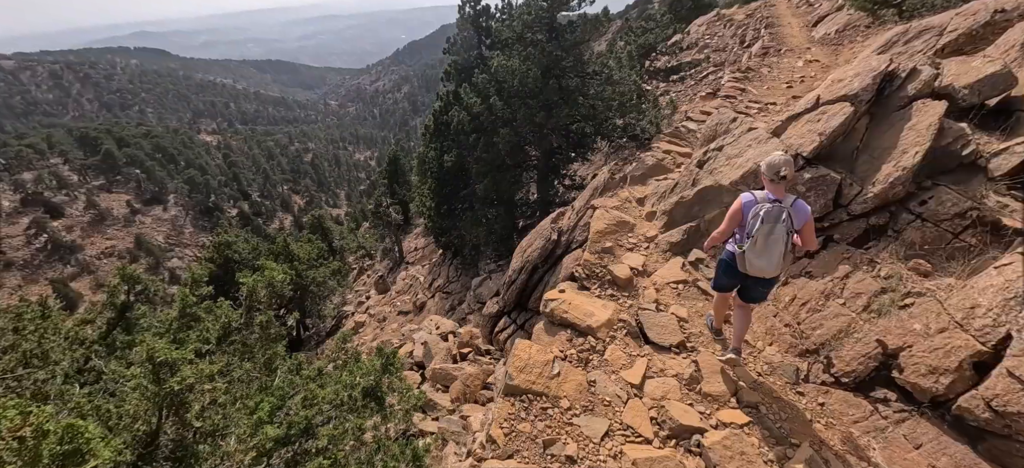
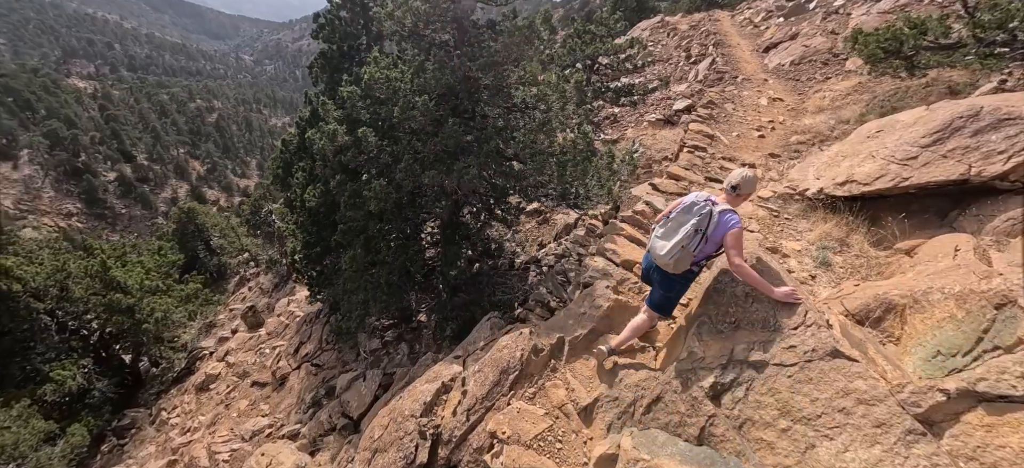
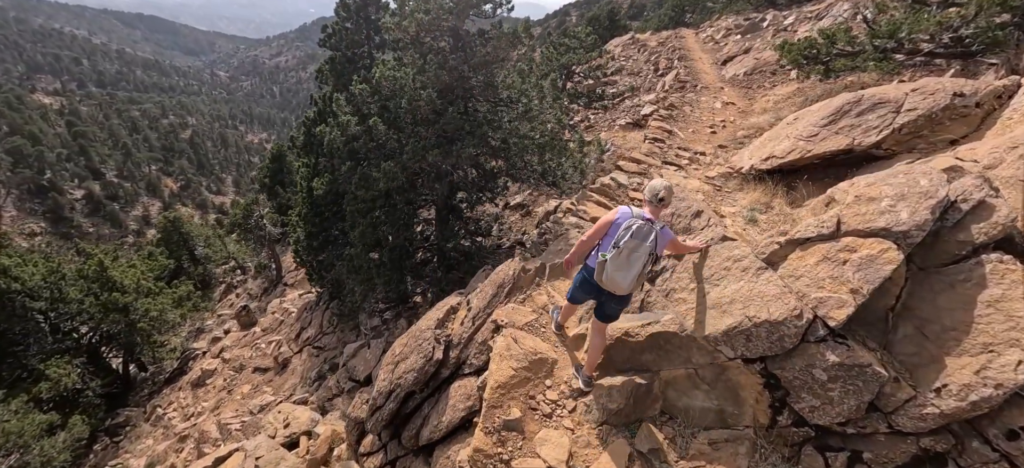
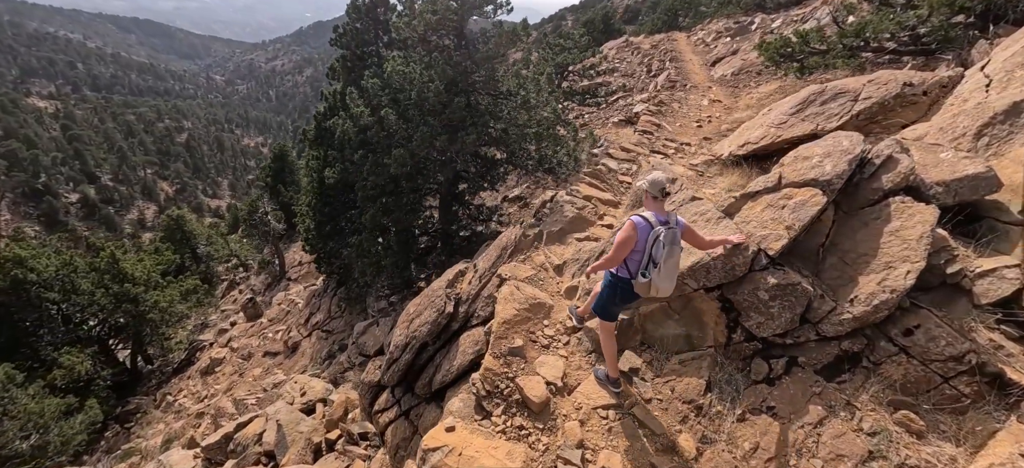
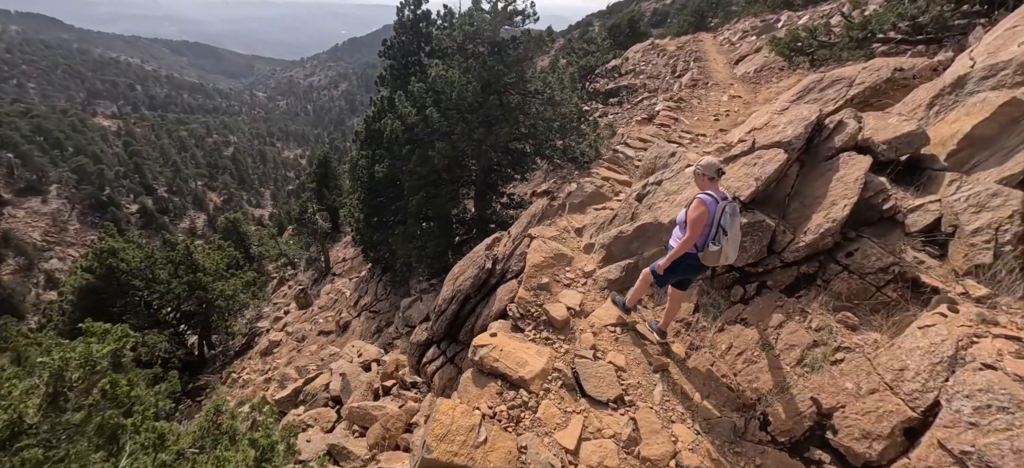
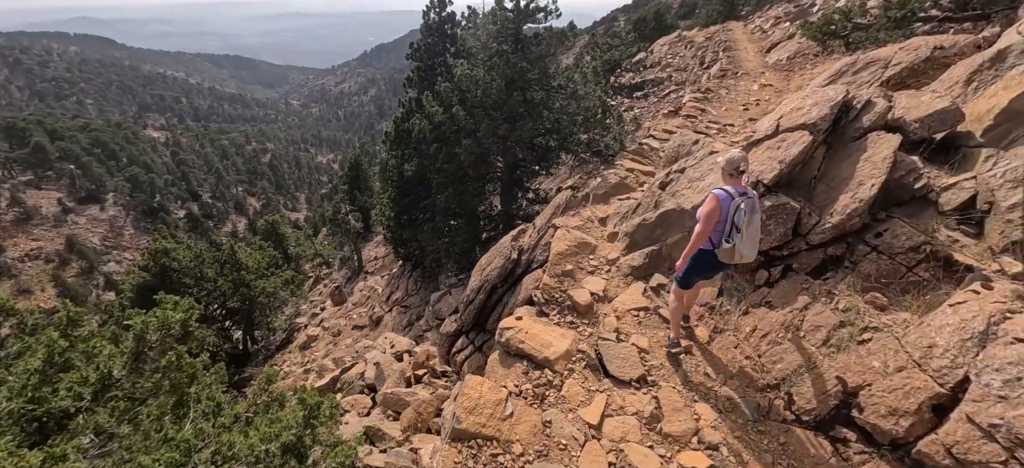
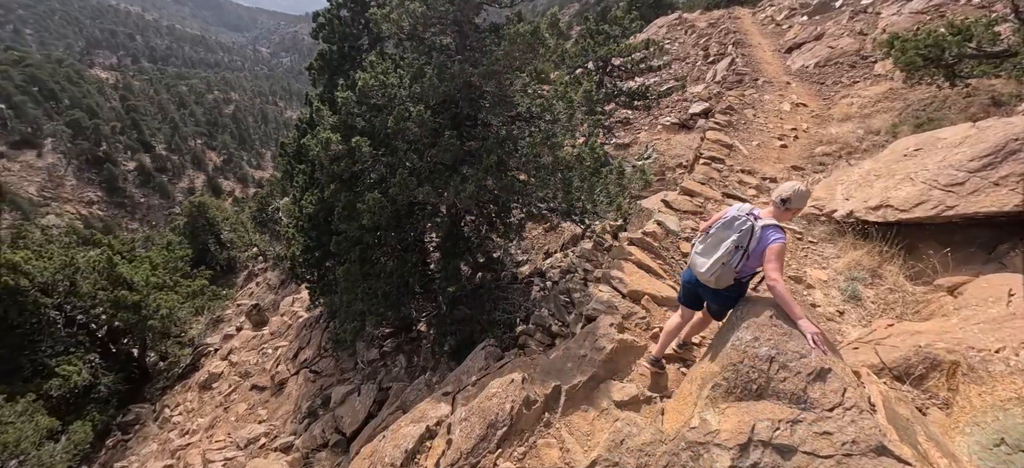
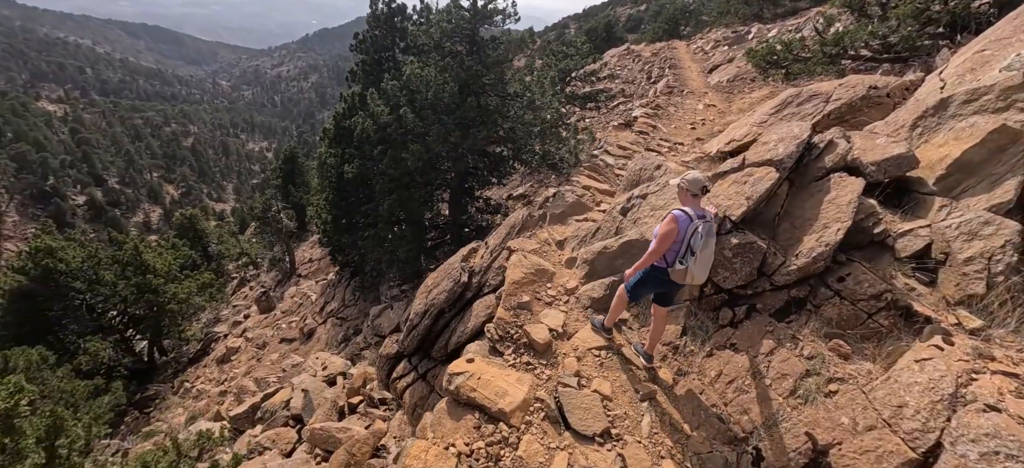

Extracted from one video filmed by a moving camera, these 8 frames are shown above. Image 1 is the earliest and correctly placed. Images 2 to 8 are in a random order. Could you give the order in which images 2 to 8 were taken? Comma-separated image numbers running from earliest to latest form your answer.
6, 5, 8, 4, 3, 2, 7
